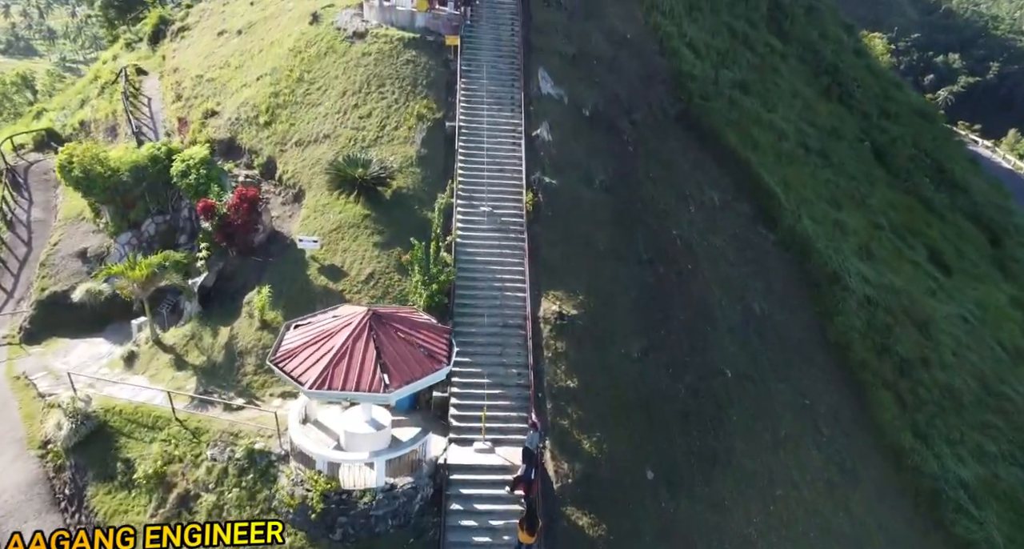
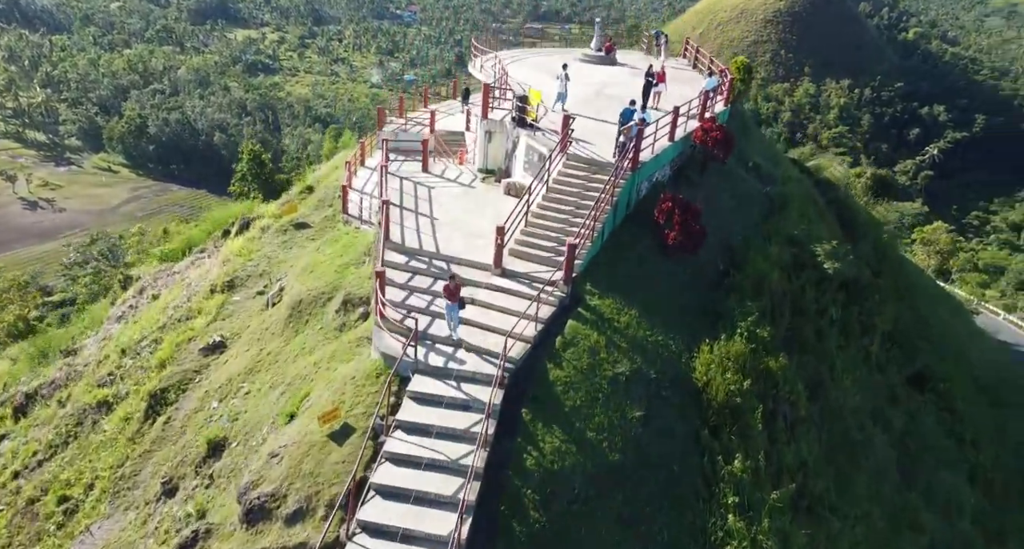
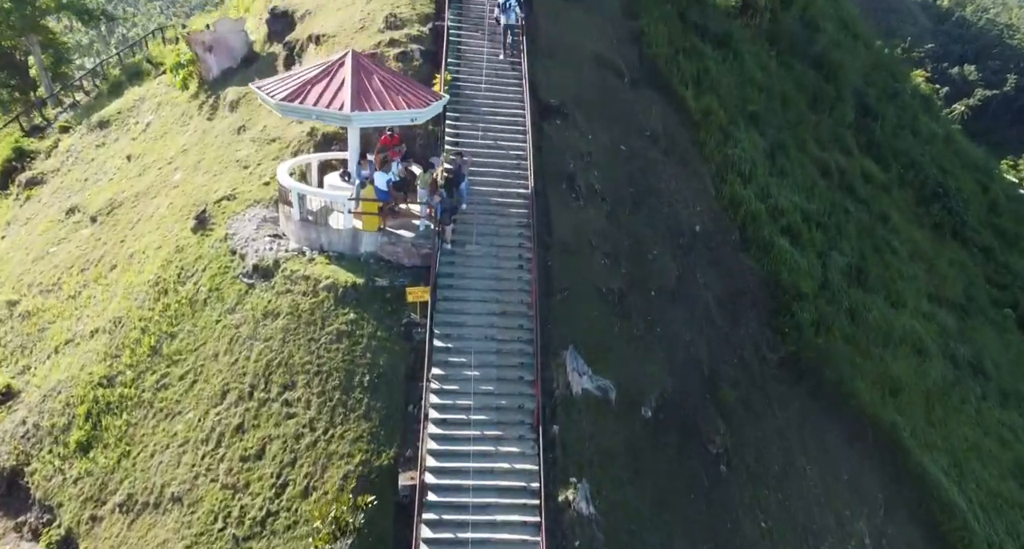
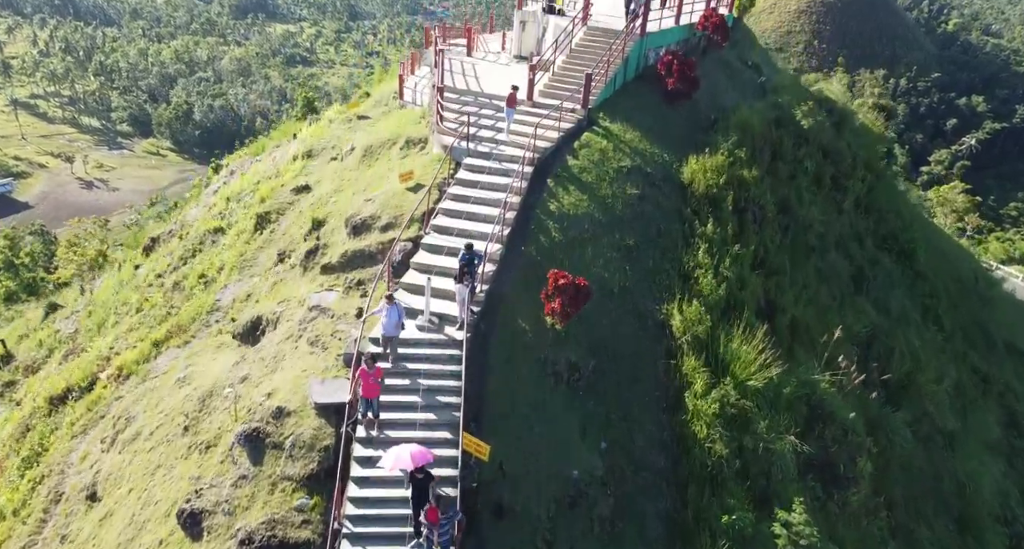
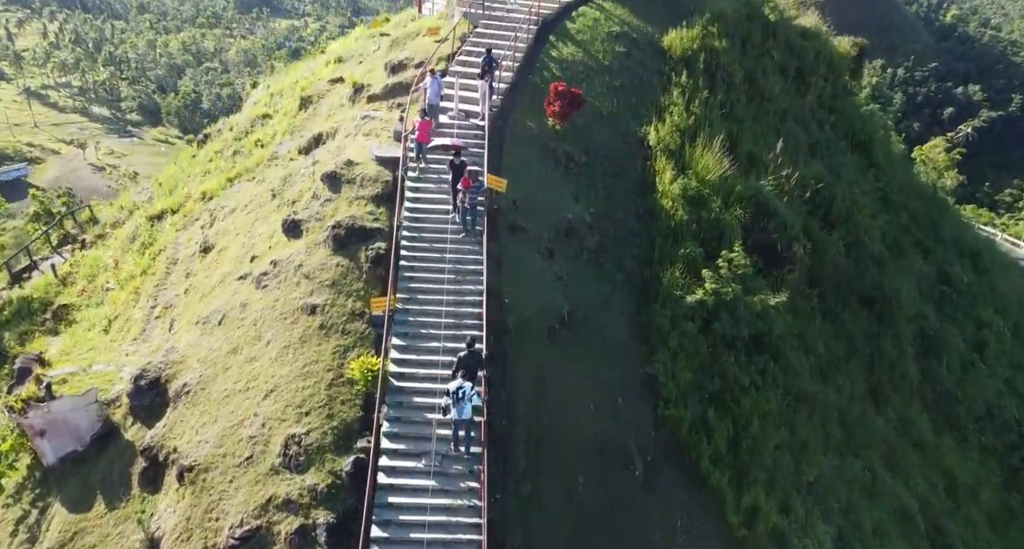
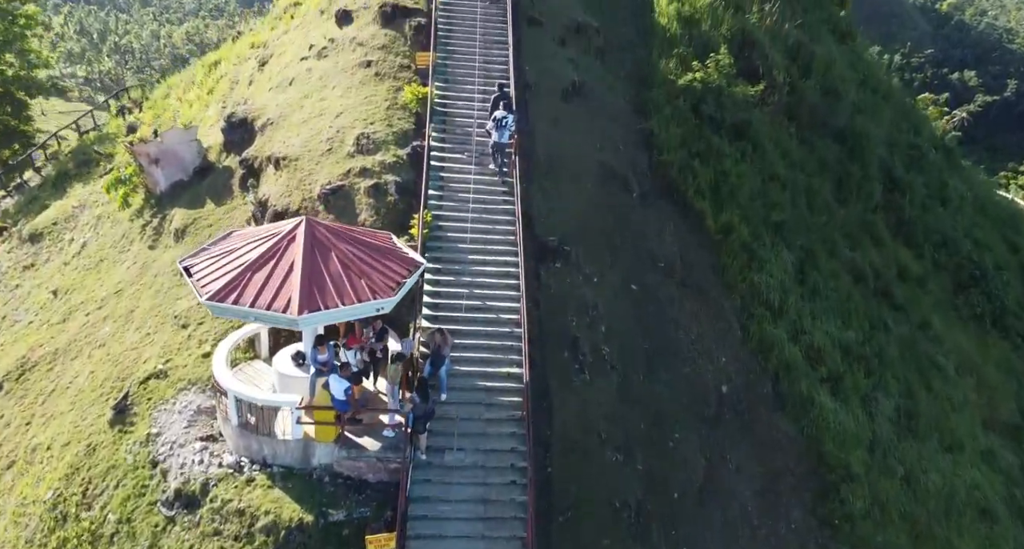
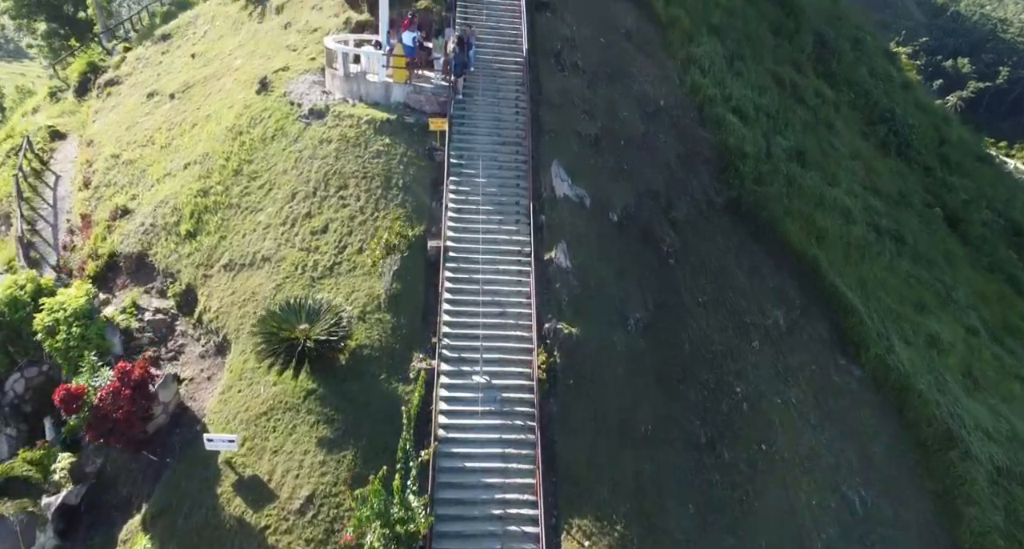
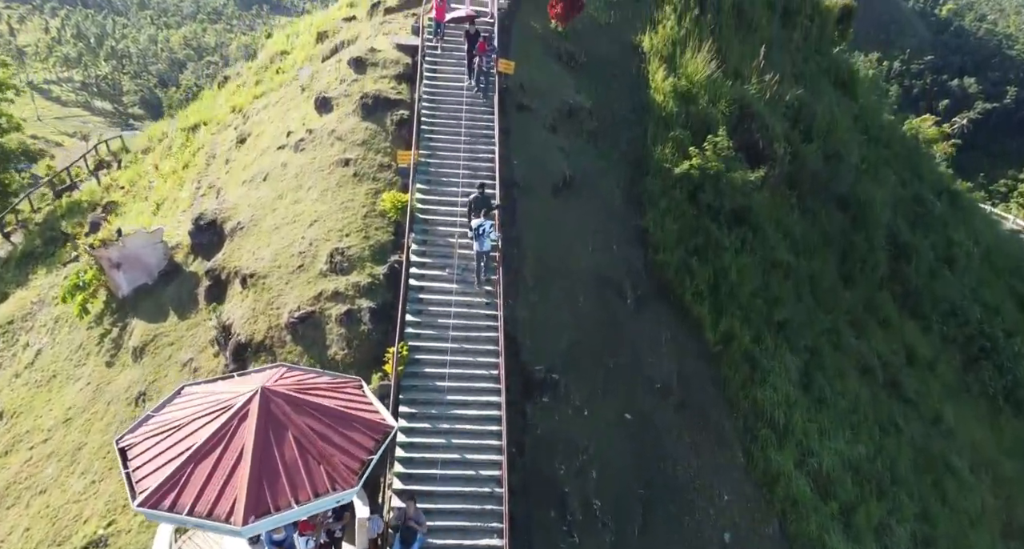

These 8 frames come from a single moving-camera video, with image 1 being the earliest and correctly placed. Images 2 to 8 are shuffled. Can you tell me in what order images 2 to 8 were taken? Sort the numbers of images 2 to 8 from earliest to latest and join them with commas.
7, 3, 6, 8, 5, 4, 2
